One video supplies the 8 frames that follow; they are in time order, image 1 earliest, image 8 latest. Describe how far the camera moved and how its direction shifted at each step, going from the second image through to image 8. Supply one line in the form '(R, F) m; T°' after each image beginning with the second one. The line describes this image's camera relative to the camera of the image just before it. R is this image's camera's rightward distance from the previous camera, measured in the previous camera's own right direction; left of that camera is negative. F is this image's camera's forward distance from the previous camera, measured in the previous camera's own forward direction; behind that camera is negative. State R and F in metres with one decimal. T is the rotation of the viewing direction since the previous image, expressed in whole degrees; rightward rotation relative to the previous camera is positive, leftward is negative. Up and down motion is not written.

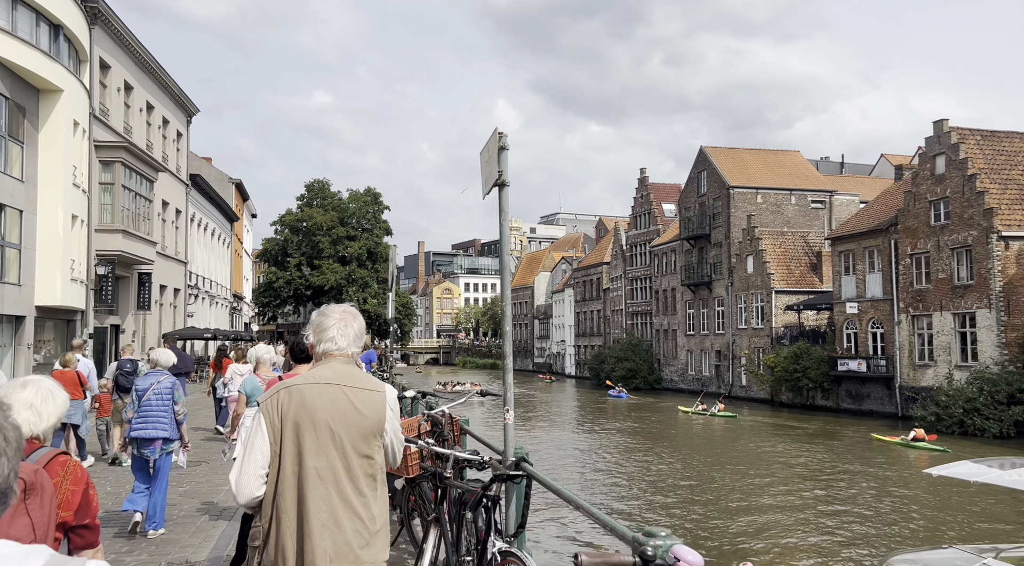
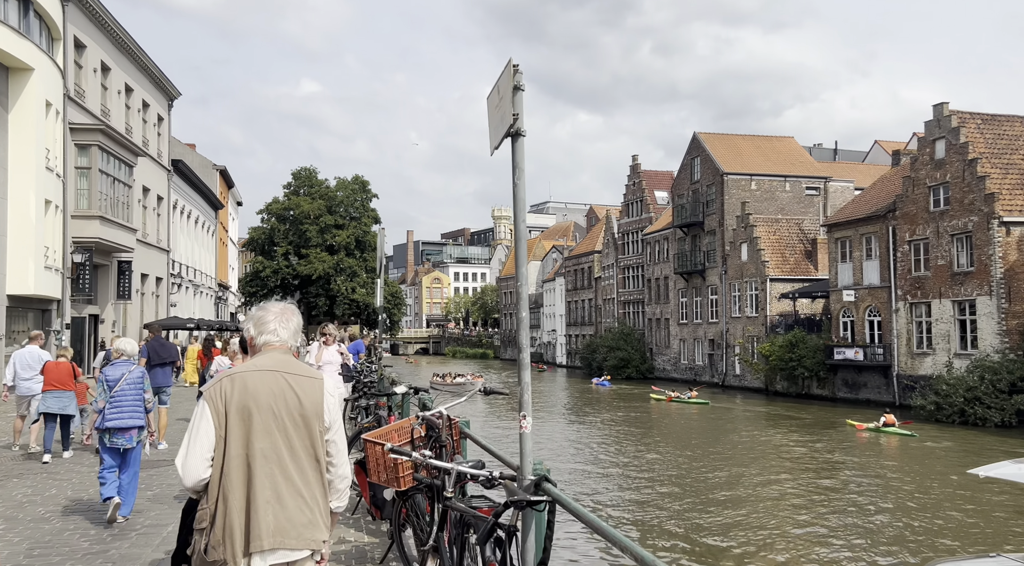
(-0.1, +0.8) m; +1°
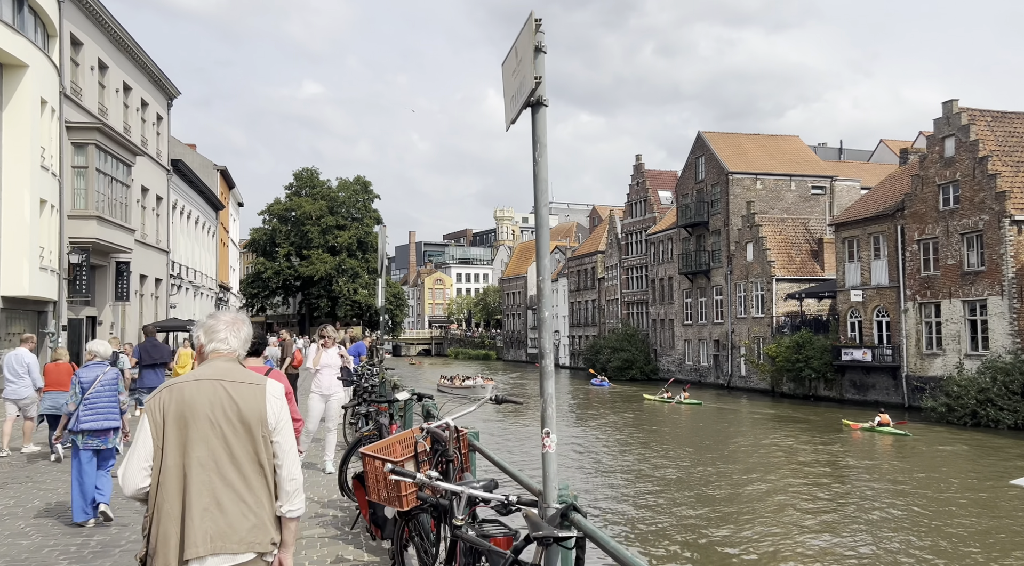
(-0.1, +0.5) m; 0°
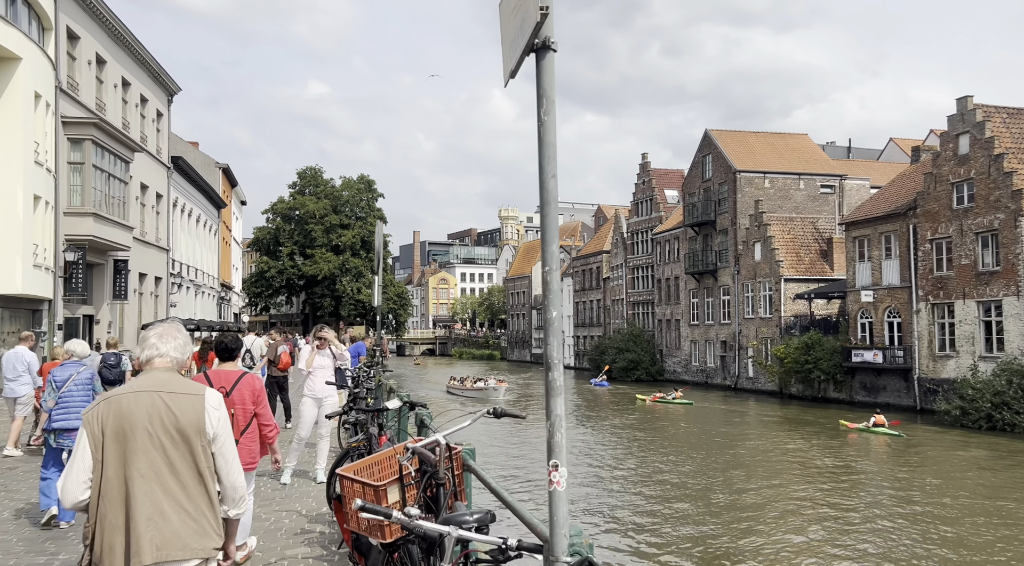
(0.0, +0.6) m; 0°
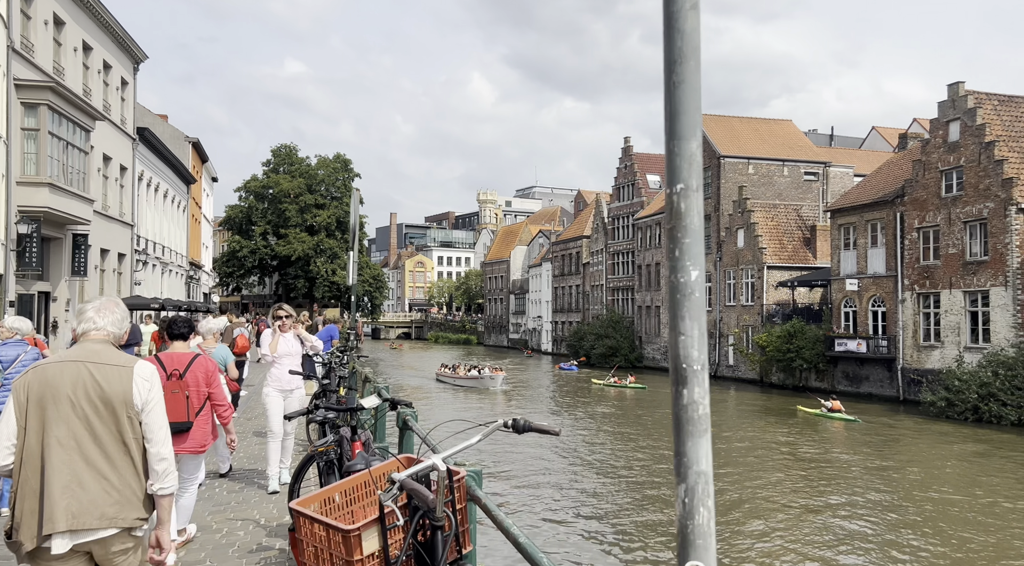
(-0.1, +1.0) m; +2°
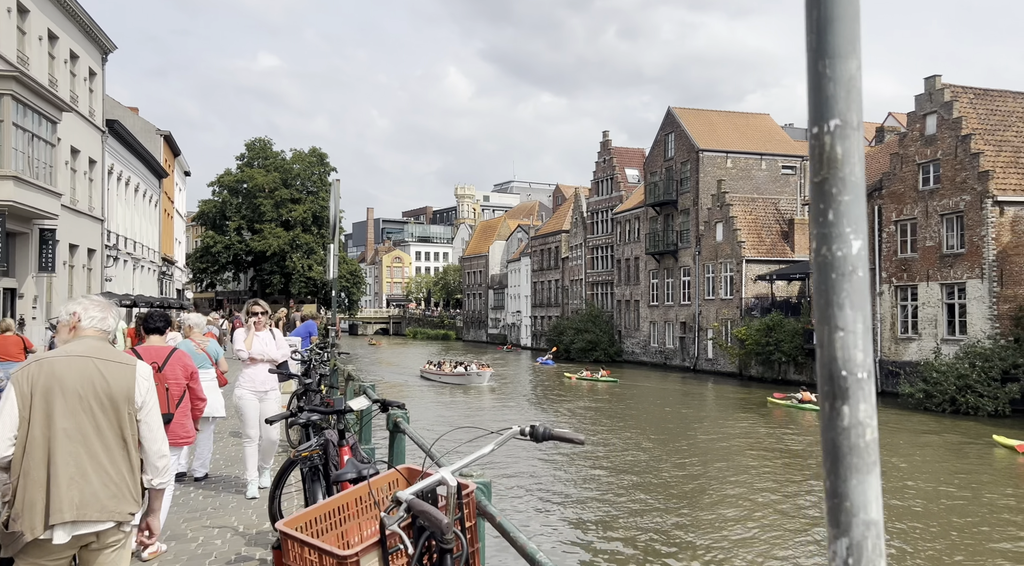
(-0.1, +0.2) m; +2°
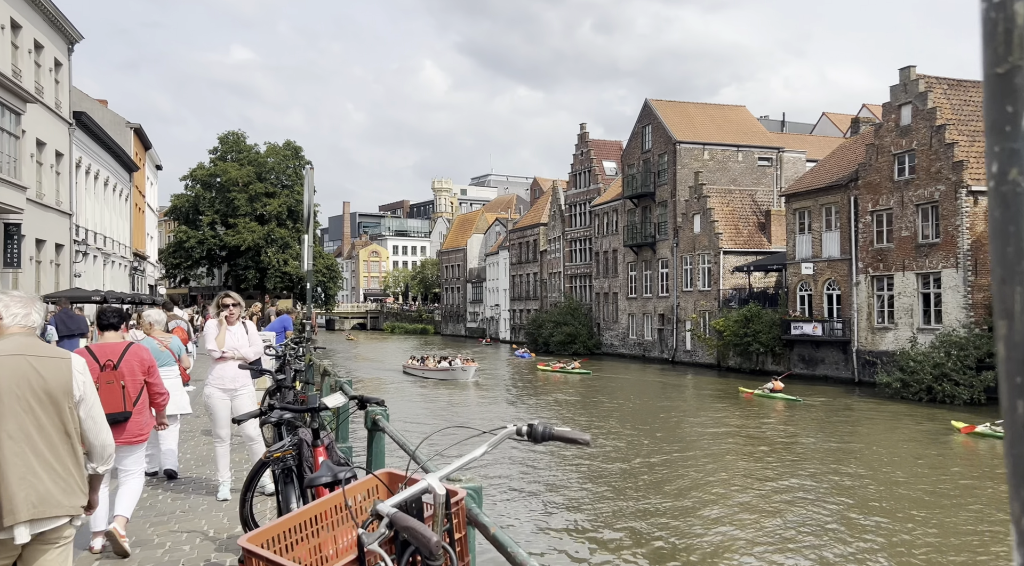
(0.0, +0.2) m; +2°
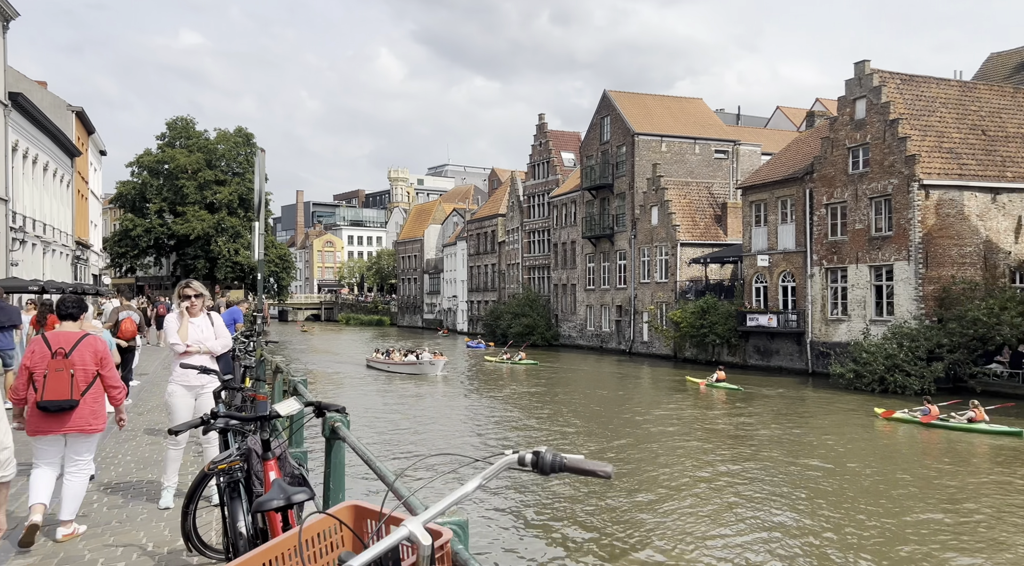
(-0.1, +0.3) m; +3°
